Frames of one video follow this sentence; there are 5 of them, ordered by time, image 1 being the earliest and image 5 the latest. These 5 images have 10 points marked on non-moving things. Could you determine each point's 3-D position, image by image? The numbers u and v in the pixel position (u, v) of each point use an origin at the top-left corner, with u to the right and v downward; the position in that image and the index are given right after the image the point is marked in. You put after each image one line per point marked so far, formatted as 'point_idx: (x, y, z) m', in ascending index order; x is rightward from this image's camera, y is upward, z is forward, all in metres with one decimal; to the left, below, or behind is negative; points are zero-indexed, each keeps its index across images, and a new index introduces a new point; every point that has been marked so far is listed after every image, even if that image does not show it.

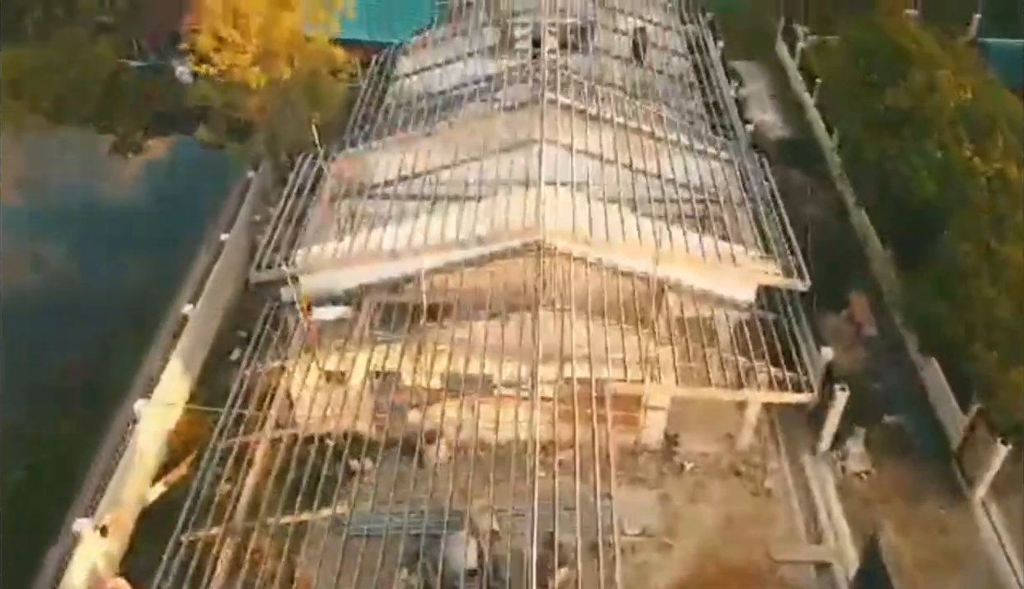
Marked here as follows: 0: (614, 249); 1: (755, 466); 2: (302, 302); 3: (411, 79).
0: (+1.2, +0.5, +9.7) m
1: (+3.0, -2.1, +10.1) m
2: (-2.7, -0.2, +10.3) m
3: (-1.8, +3.8, +14.4) m
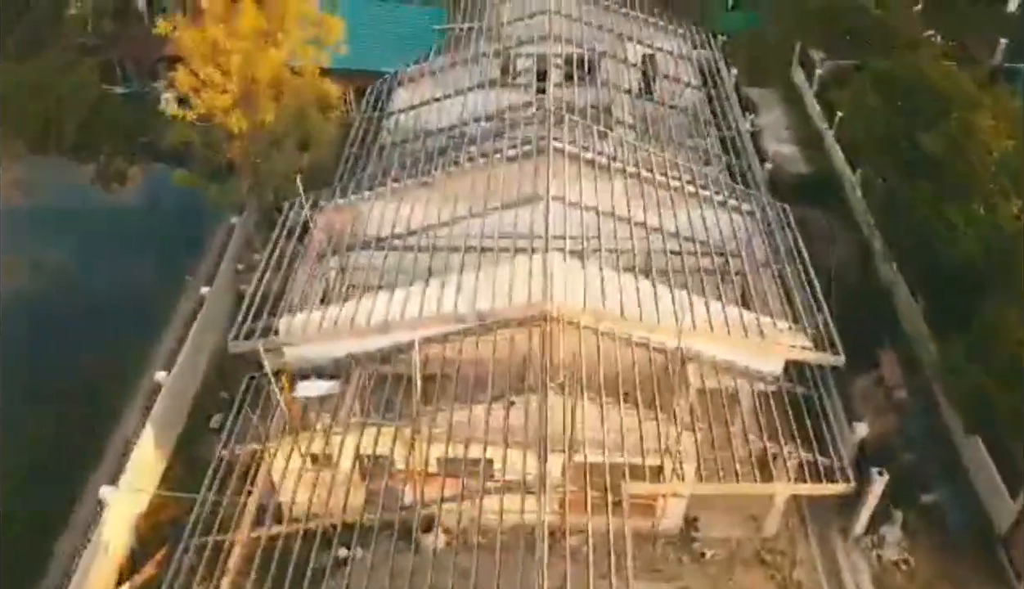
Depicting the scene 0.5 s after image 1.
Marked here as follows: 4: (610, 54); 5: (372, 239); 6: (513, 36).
0: (+1.3, -0.3, +8.8) m
1: (+3.1, -2.9, +9.2) m
2: (-2.6, -1.0, +9.4) m
3: (-1.7, +3.0, +13.6) m
4: (+1.7, +4.3, +14.6) m
5: (-1.8, +0.7, +10.4) m
6: (+0.1, +4.6, +14.9) m
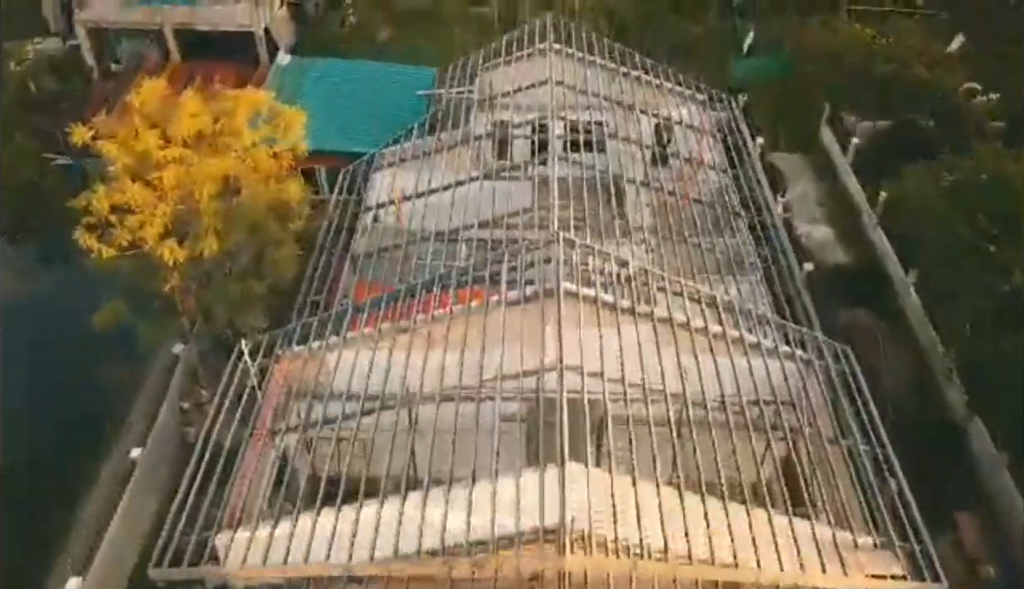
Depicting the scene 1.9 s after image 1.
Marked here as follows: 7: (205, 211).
0: (+1.3, -2.1, +6.8) m
1: (+3.1, -4.7, +7.2) m
2: (-2.6, -2.8, +7.3) m
3: (-1.7, +1.2, +11.5) m
4: (+1.7, +2.5, +12.6) m
5: (-1.7, -1.1, +8.3) m
6: (0.0, +2.8, +12.9) m
7: (-3.5, +0.9, +9.3) m
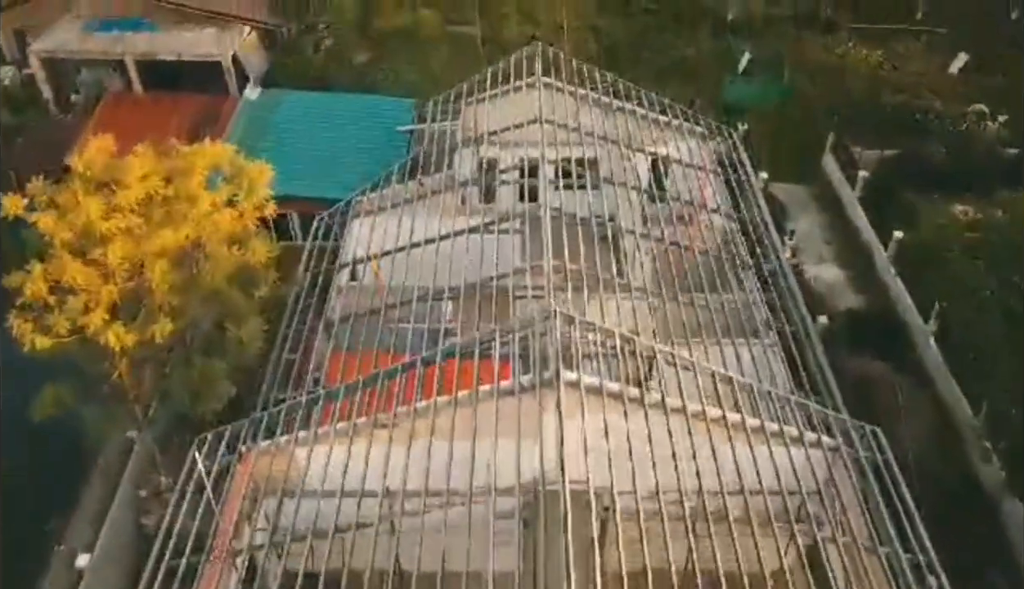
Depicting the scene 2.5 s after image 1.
0: (+1.3, -2.8, +5.8) m
1: (+3.1, -5.4, +6.3) m
2: (-2.6, -3.6, +6.3) m
3: (-1.9, +0.4, +10.5) m
4: (+1.5, +1.7, +11.7) m
5: (-1.8, -1.9, +7.3) m
6: (-0.2, +2.0, +11.9) m
7: (-3.6, +0.1, +8.3) m
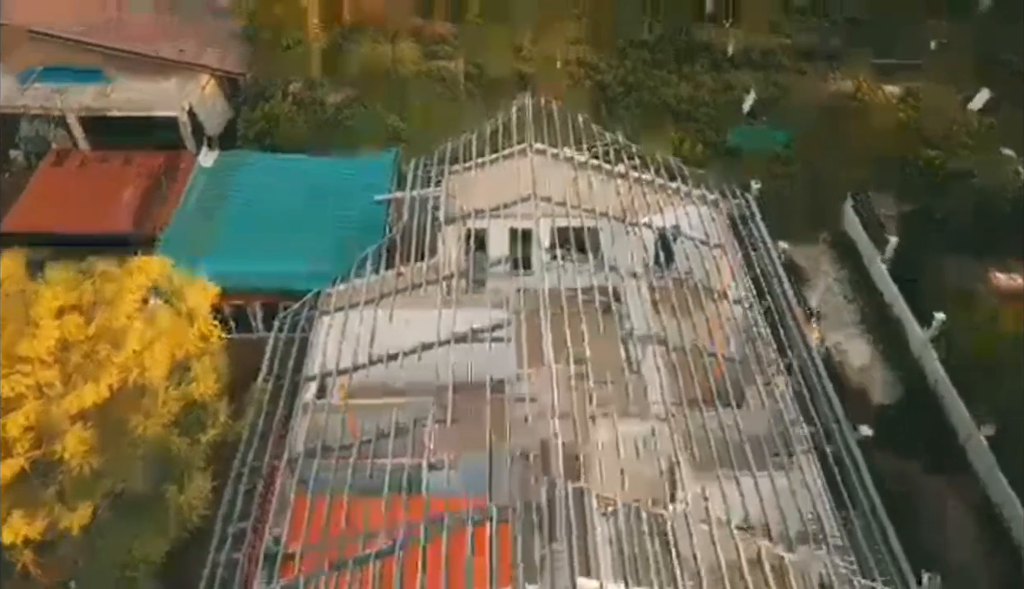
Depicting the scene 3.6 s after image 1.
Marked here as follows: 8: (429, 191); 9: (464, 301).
0: (+1.4, -4.1, +4.4) m
1: (+3.3, -6.7, +4.8) m
2: (-2.5, -5.0, +4.8) m
3: (-1.9, -1.0, +9.0) m
4: (+1.4, +0.4, +10.2) m
5: (-1.8, -3.3, +5.8) m
6: (-0.3, +0.7, +10.4) m
7: (-3.6, -1.3, +6.7) m
8: (-1.2, +1.3, +11.2) m
9: (-0.6, -0.2, +9.6) m
